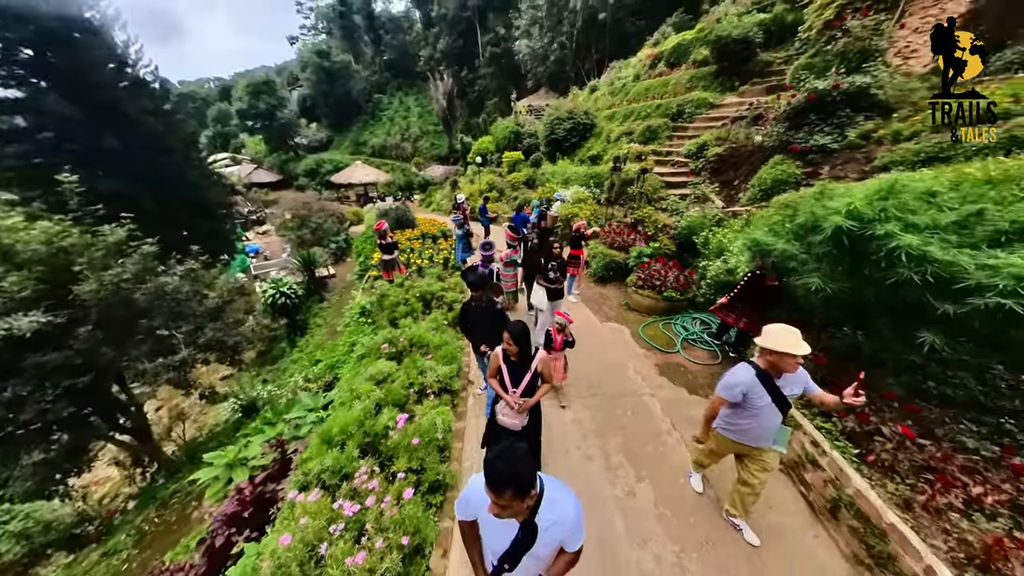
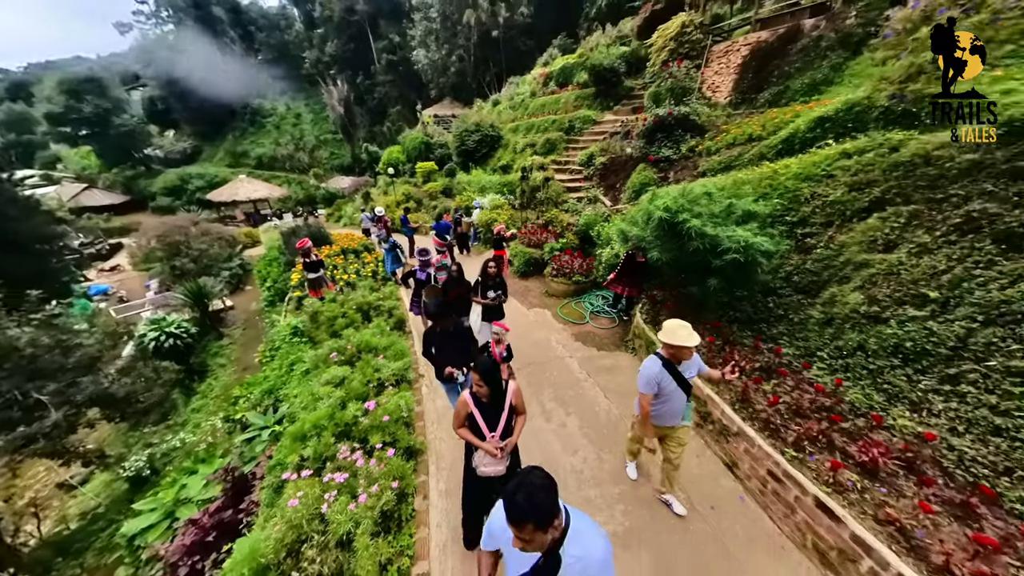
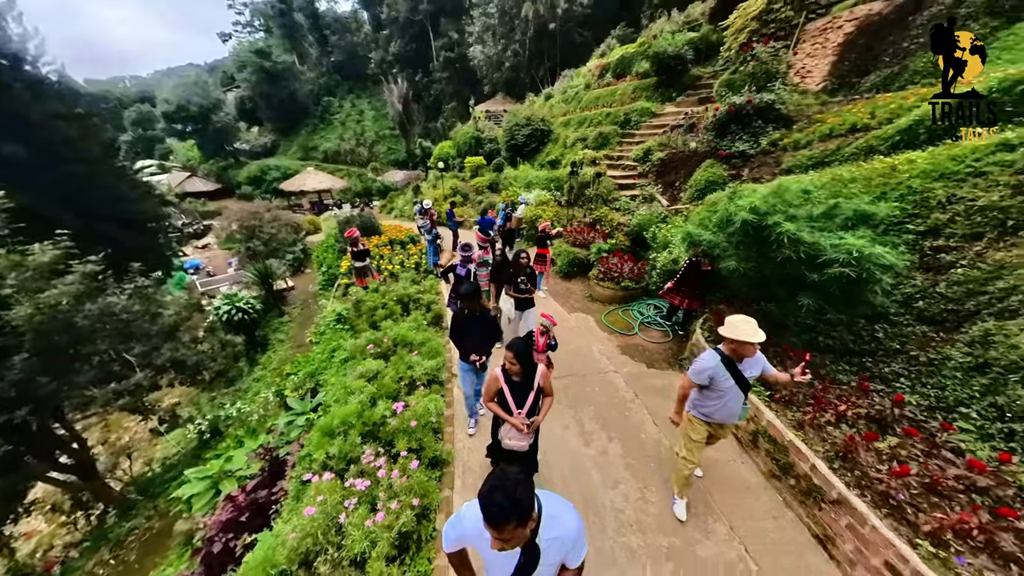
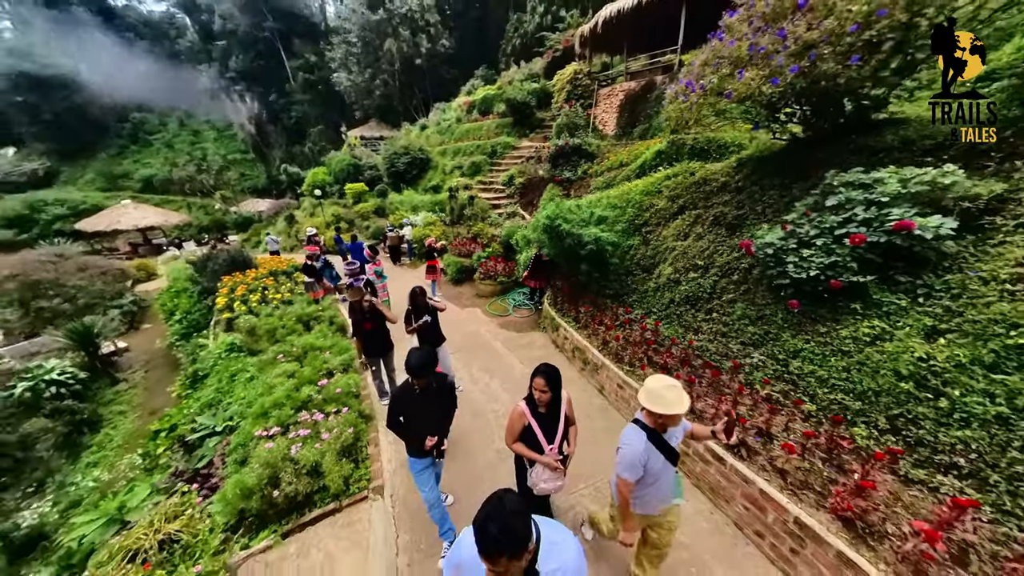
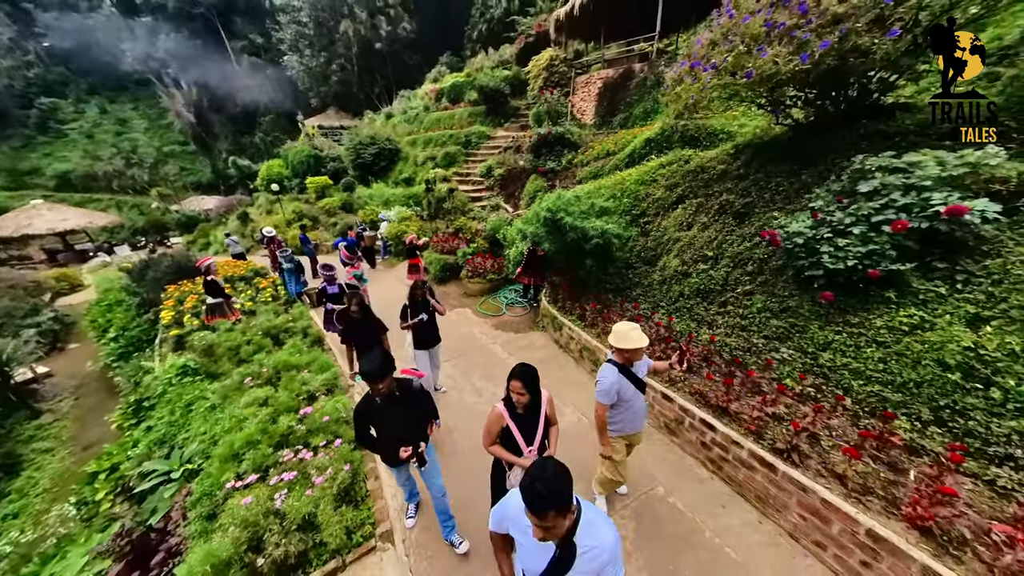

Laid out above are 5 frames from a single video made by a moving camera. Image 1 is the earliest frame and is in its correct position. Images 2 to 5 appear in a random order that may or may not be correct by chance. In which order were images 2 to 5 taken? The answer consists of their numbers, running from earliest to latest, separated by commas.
3, 2, 5, 4
